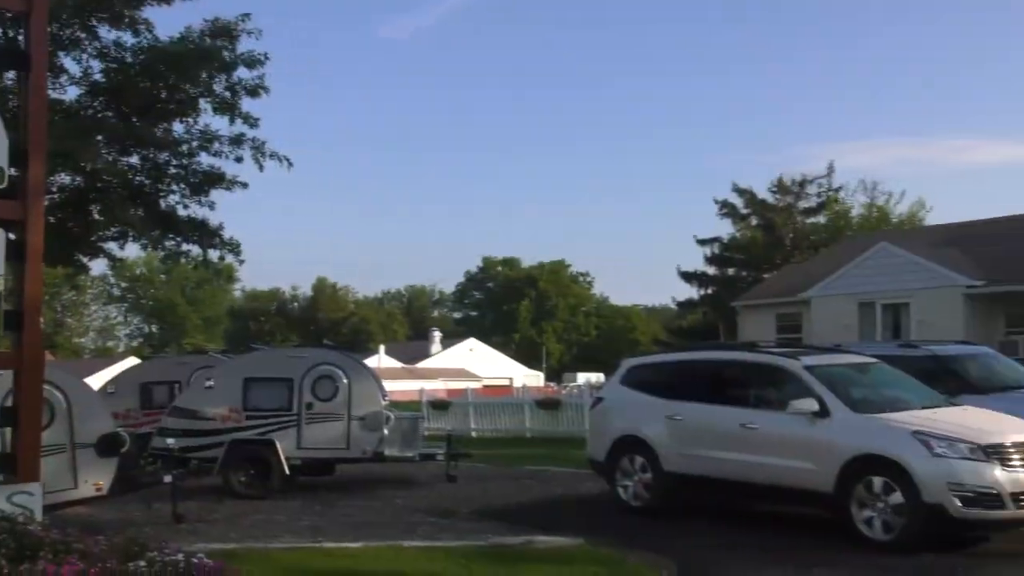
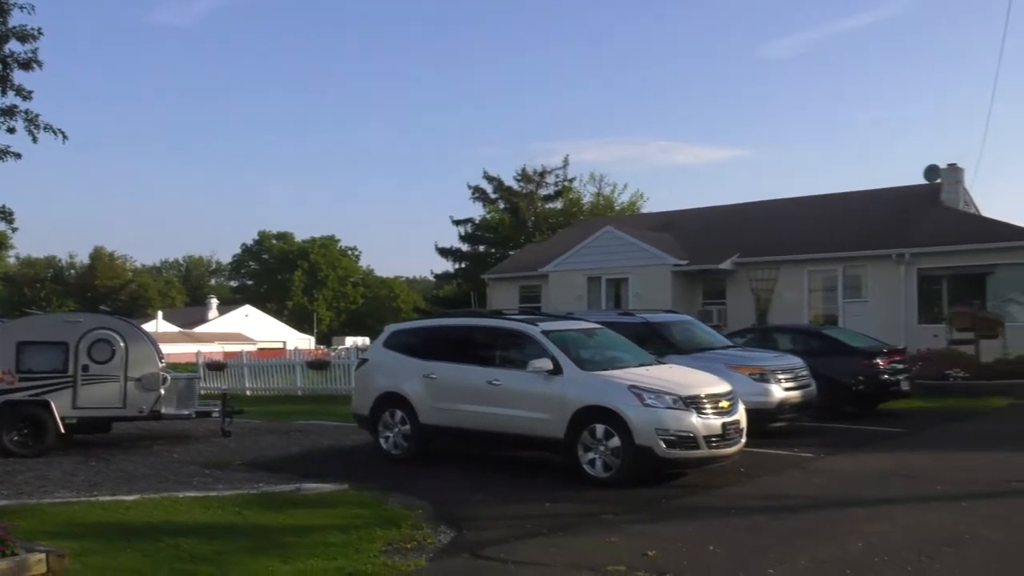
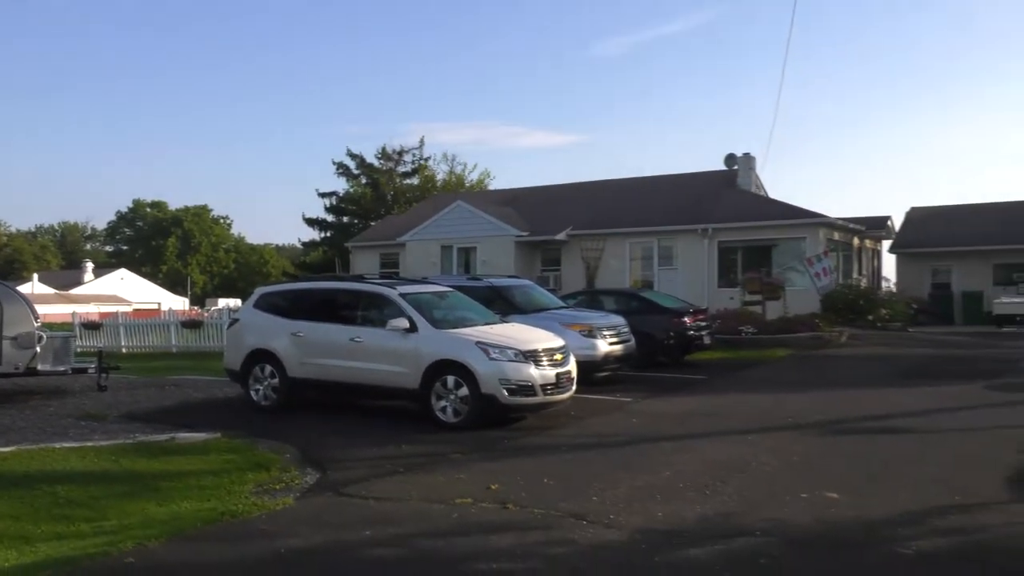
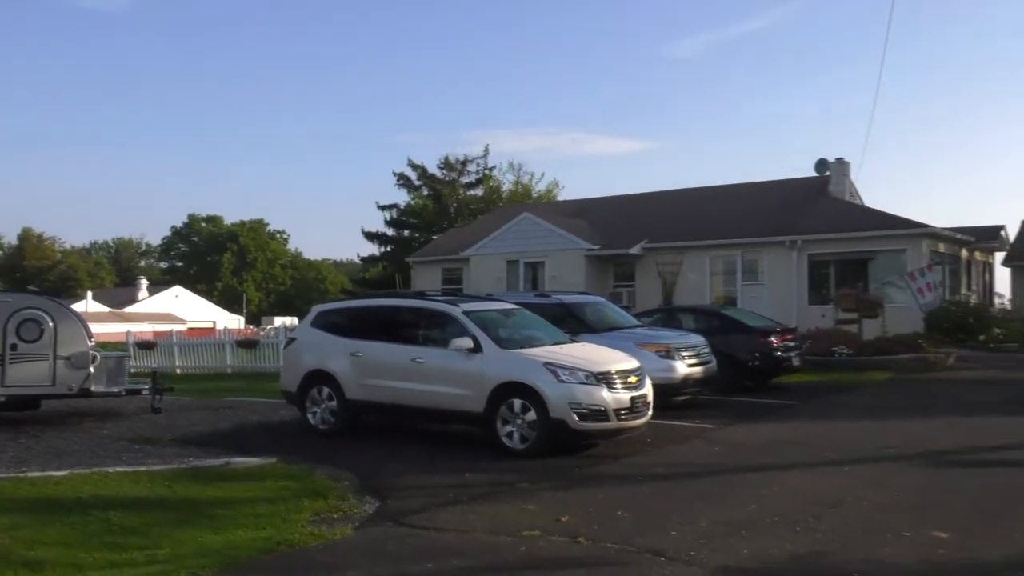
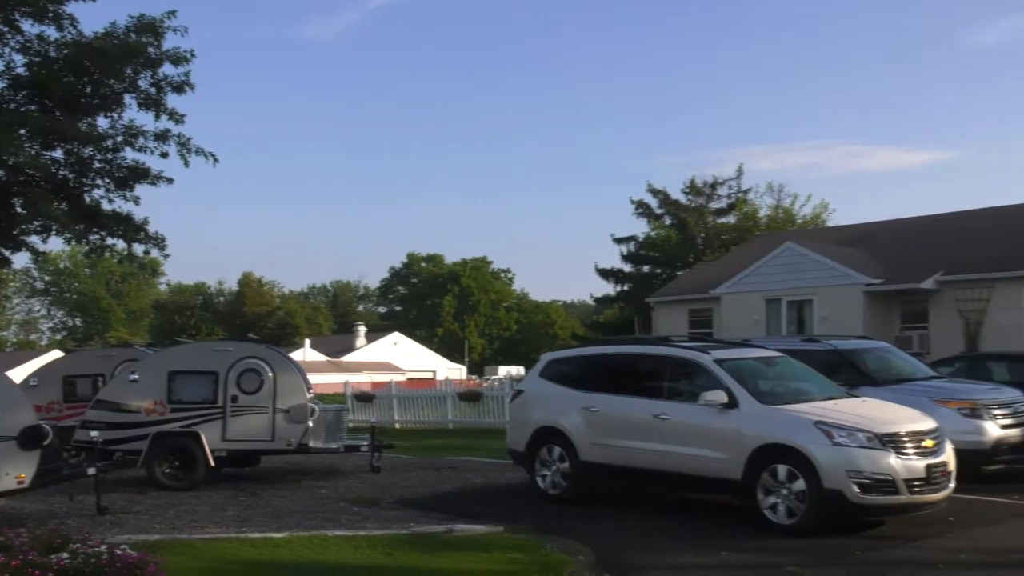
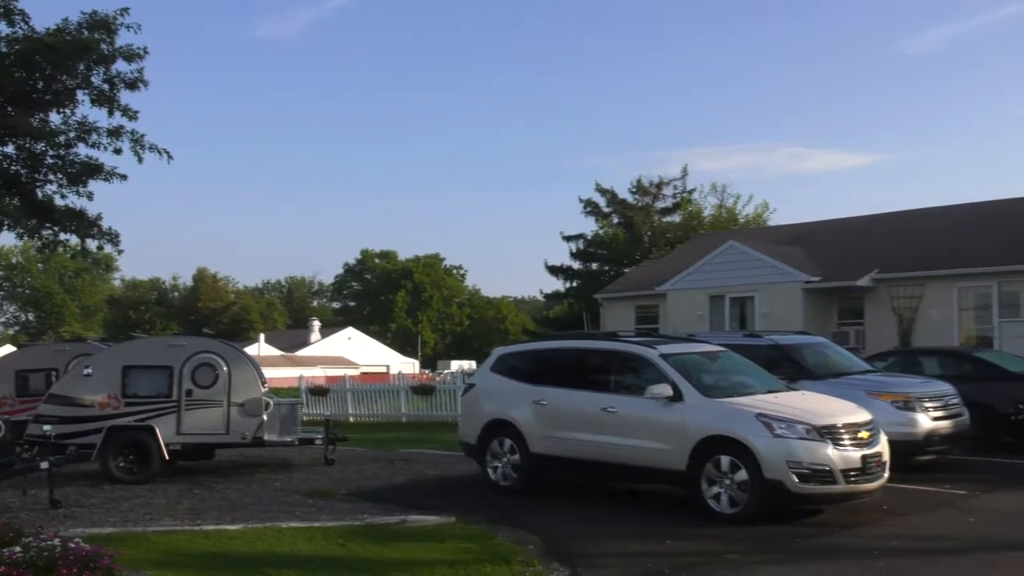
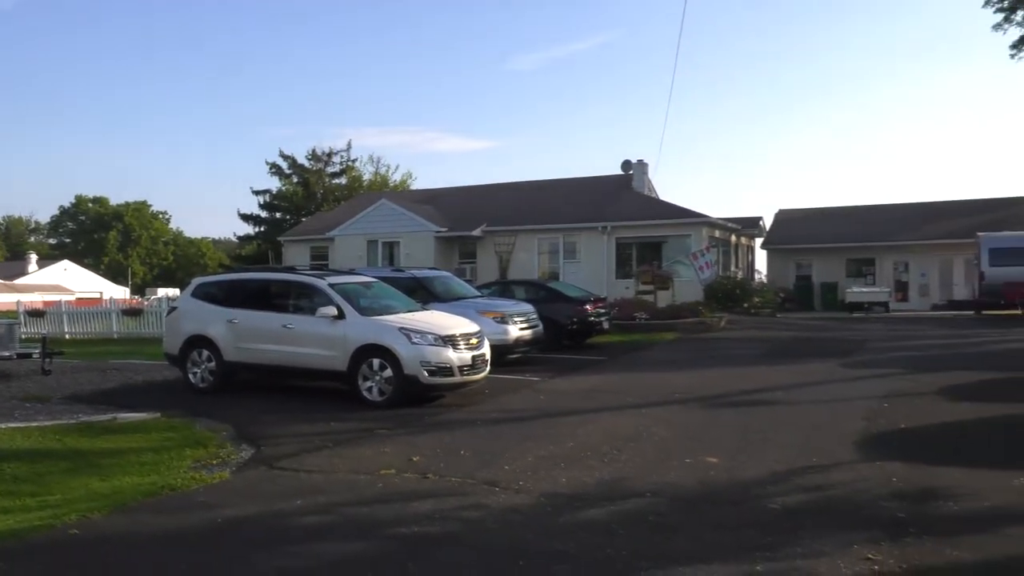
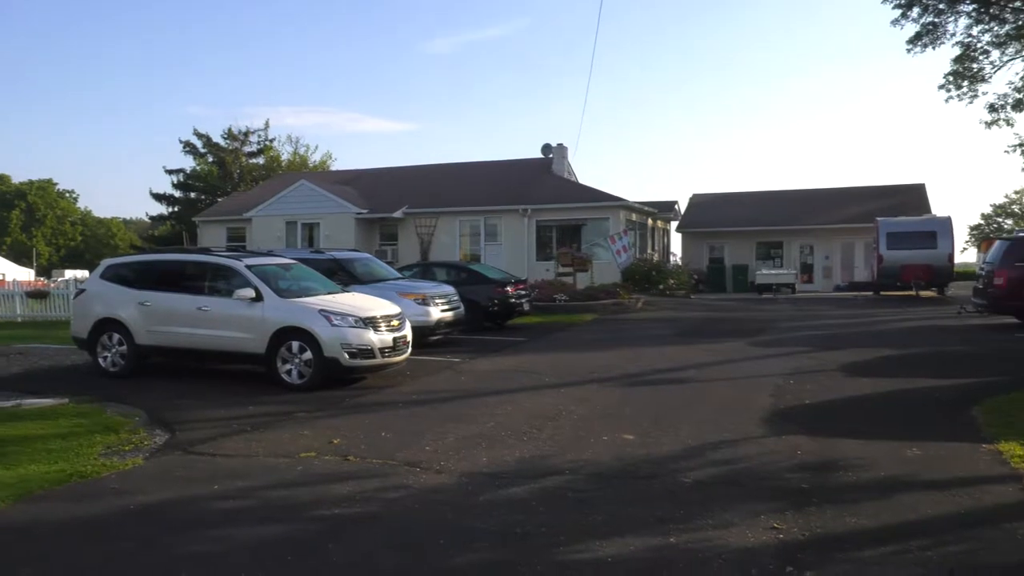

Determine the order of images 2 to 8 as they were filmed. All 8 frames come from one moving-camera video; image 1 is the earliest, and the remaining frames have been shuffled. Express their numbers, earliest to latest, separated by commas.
5, 6, 2, 4, 3, 7, 8
